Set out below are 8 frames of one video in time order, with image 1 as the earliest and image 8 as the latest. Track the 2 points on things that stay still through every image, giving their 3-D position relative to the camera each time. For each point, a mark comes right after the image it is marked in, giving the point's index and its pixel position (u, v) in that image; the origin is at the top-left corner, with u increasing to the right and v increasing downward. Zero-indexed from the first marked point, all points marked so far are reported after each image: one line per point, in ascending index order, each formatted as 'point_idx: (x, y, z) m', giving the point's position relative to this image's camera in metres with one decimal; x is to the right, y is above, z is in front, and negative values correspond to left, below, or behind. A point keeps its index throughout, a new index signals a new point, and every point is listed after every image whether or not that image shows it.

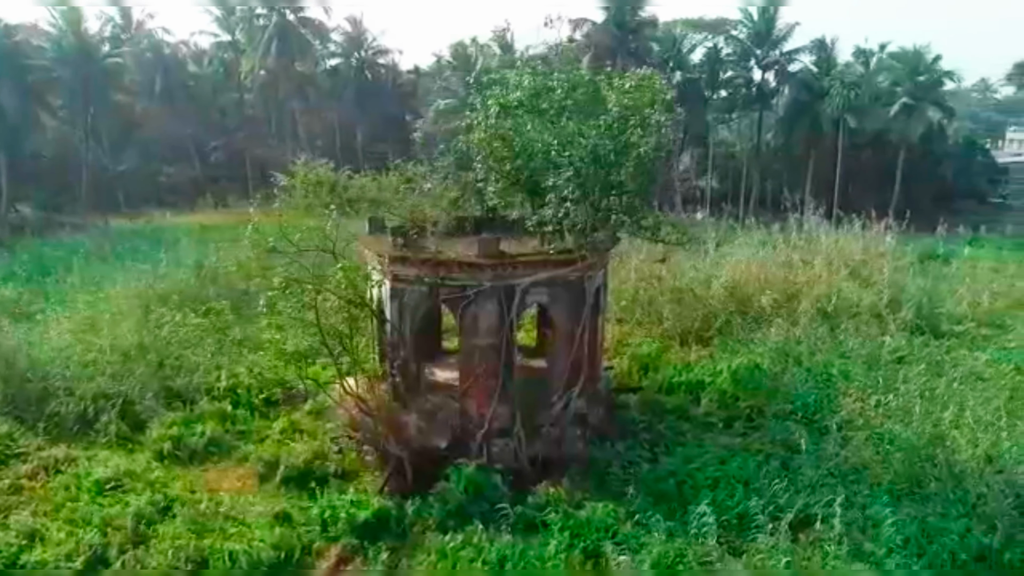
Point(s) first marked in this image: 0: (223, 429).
0: (-3.4, -1.7, +10.1) m
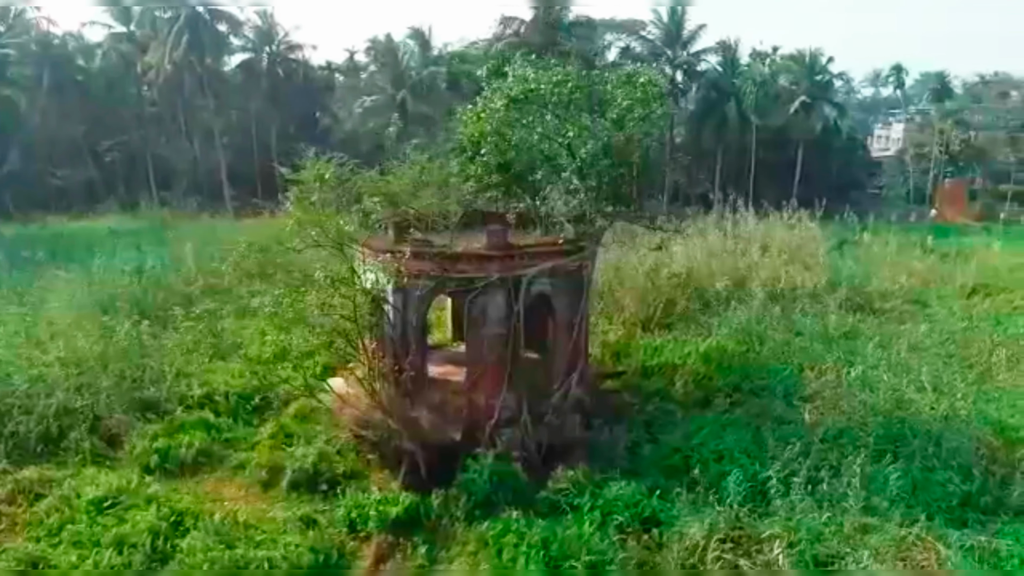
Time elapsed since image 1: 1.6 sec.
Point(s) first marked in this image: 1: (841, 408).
0: (-3.4, -1.7, +9.7) m
1: (+3.7, -1.3, +9.7) m
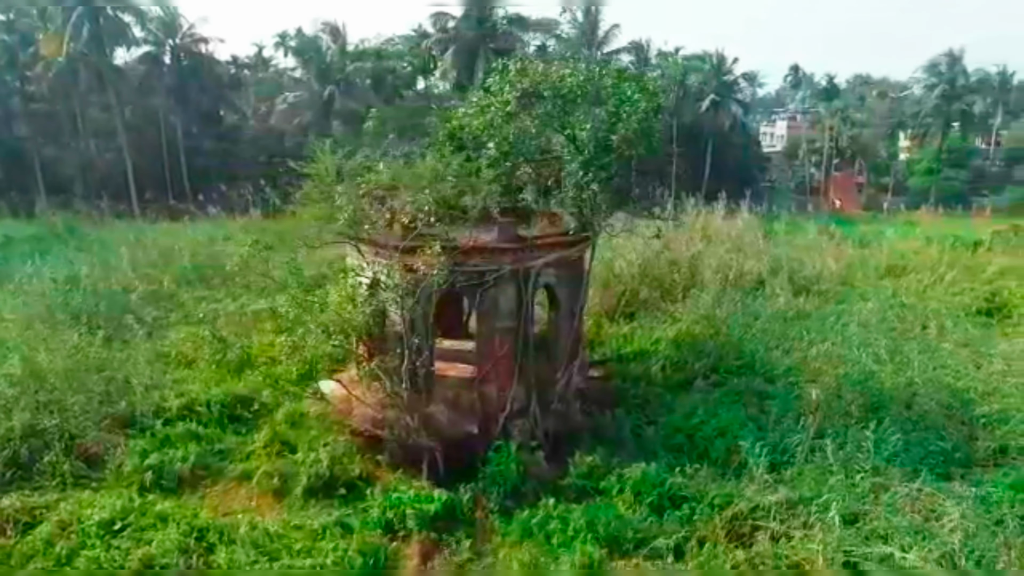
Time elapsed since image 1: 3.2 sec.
0: (-3.3, -1.7, +9.2) m
1: (+3.7, -1.1, +10.3) m
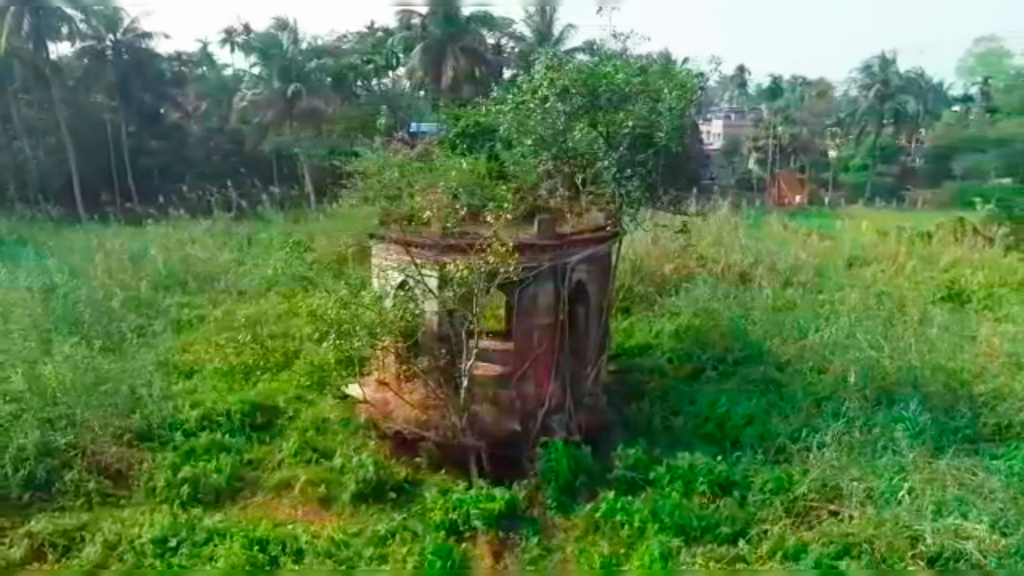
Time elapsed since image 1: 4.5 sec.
0: (-2.9, -1.8, +8.8) m
1: (+3.9, -1.0, +10.8) m
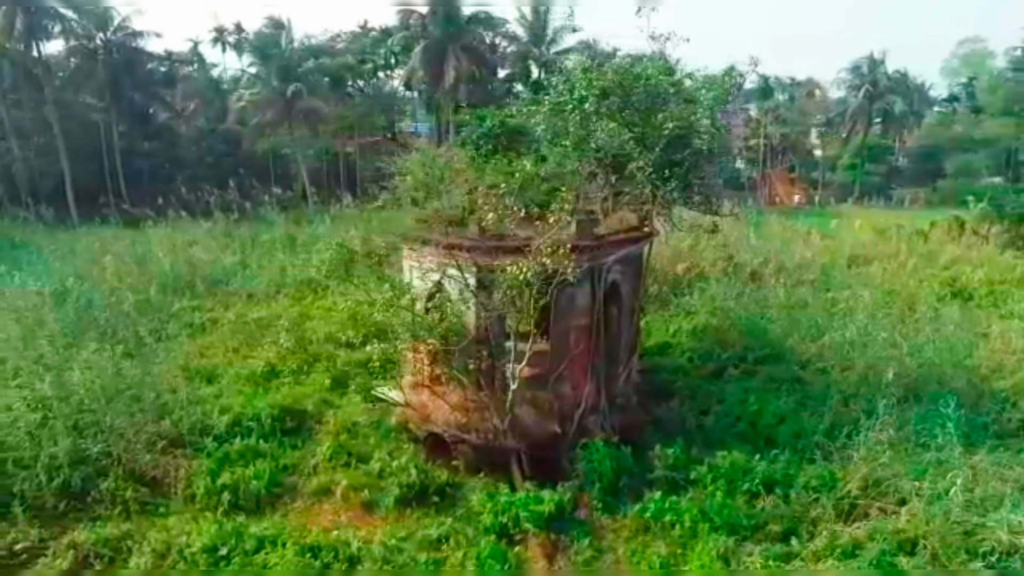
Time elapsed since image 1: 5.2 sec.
0: (-2.5, -1.8, +8.6) m
1: (+4.2, -1.0, +10.9) m
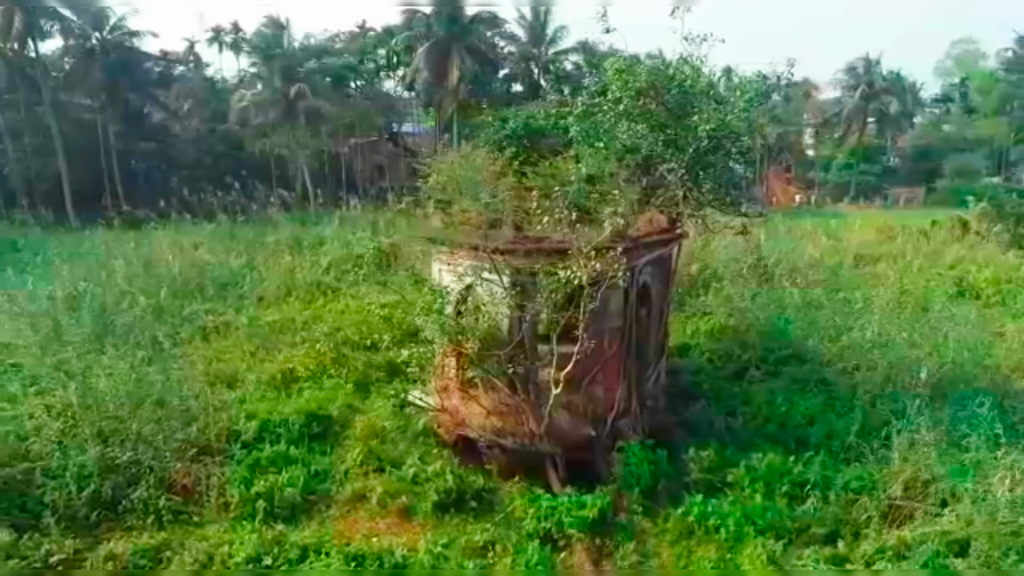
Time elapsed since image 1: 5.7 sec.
0: (-2.1, -1.8, +8.5) m
1: (+4.5, -1.0, +10.9) m
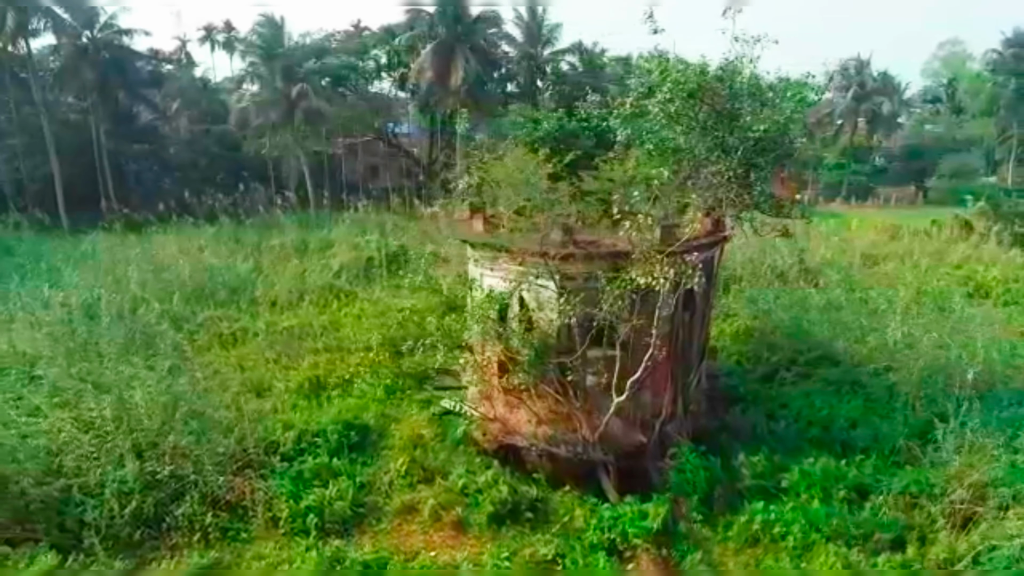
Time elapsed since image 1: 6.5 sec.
0: (-1.6, -1.9, +8.2) m
1: (+4.9, -1.0, +10.9) m
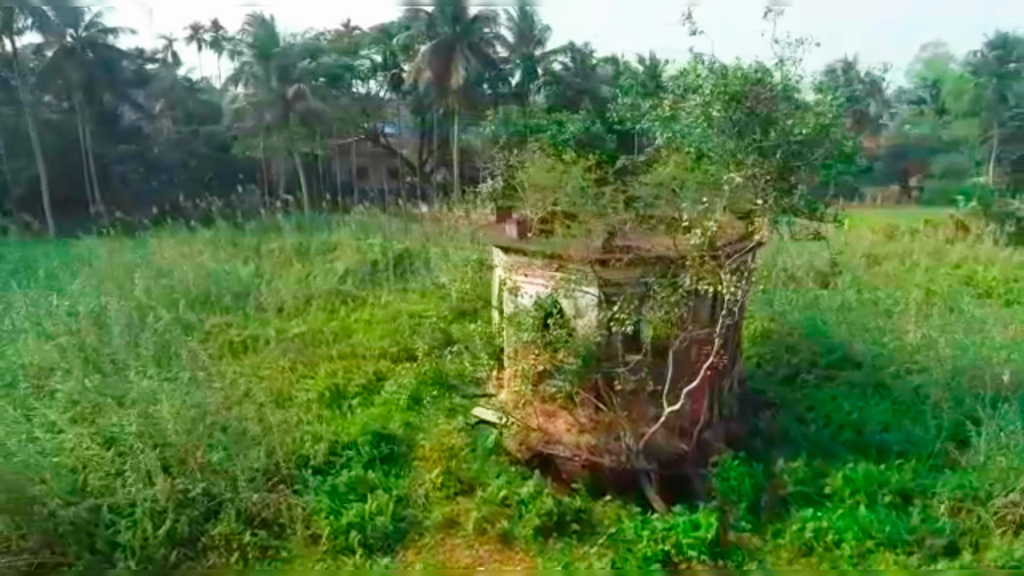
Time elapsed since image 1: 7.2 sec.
0: (-1.2, -2.0, +7.9) m
1: (+5.2, -1.0, +10.9) m
